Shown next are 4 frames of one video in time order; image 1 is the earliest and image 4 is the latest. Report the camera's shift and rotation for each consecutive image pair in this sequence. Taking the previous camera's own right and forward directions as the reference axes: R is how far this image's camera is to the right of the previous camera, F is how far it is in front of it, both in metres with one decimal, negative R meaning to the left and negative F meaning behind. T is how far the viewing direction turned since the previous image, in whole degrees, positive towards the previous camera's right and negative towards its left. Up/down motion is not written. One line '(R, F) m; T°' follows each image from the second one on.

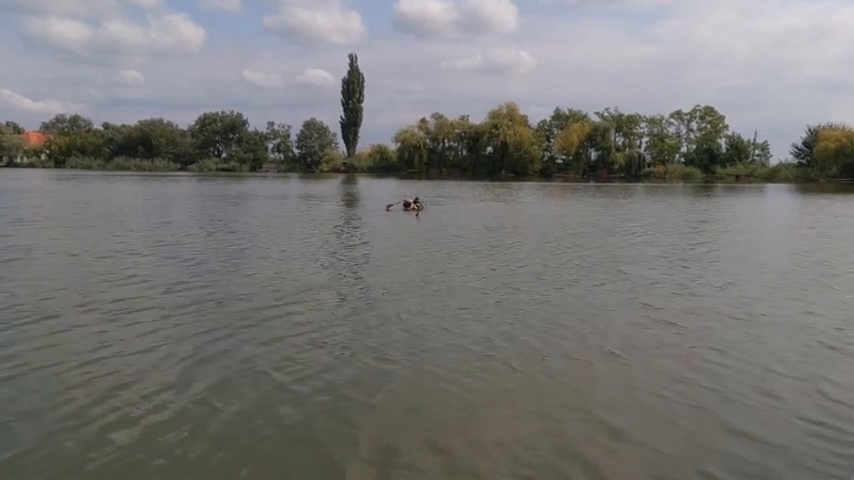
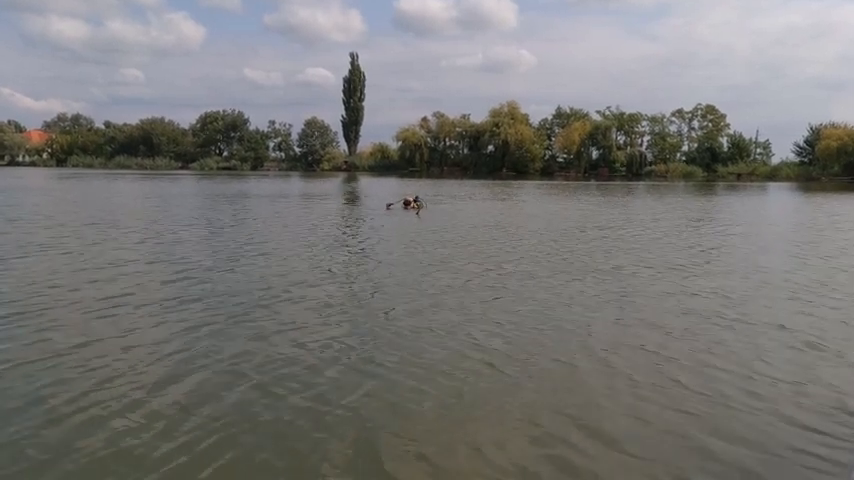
(-1.3, -0.1) m; 0°
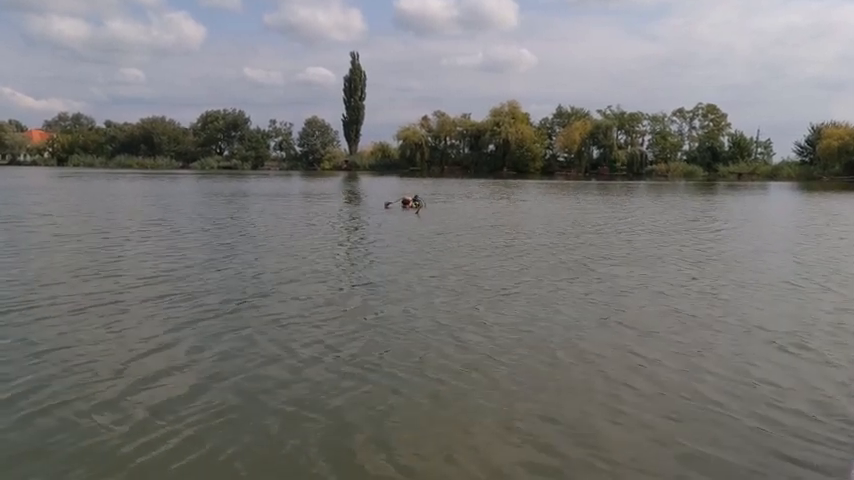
(+0.7, -0.4) m; 0°
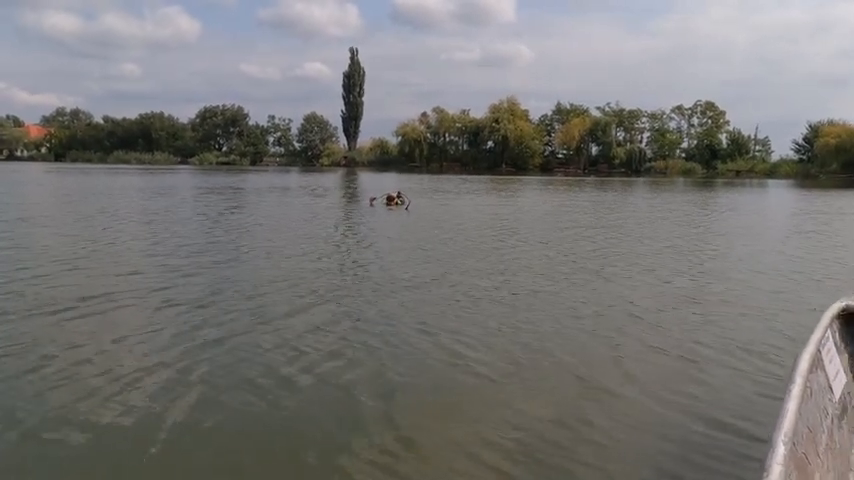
(+0.3, 0.0) m; 0°
